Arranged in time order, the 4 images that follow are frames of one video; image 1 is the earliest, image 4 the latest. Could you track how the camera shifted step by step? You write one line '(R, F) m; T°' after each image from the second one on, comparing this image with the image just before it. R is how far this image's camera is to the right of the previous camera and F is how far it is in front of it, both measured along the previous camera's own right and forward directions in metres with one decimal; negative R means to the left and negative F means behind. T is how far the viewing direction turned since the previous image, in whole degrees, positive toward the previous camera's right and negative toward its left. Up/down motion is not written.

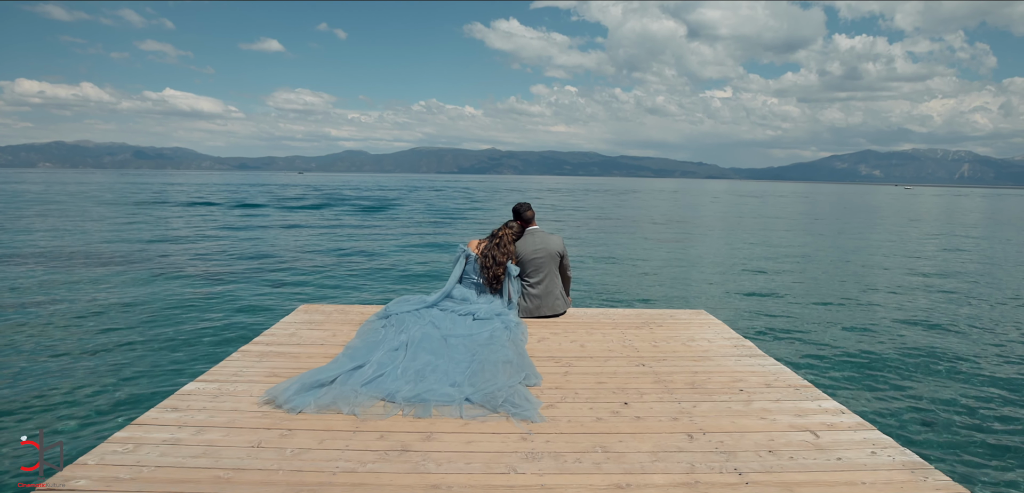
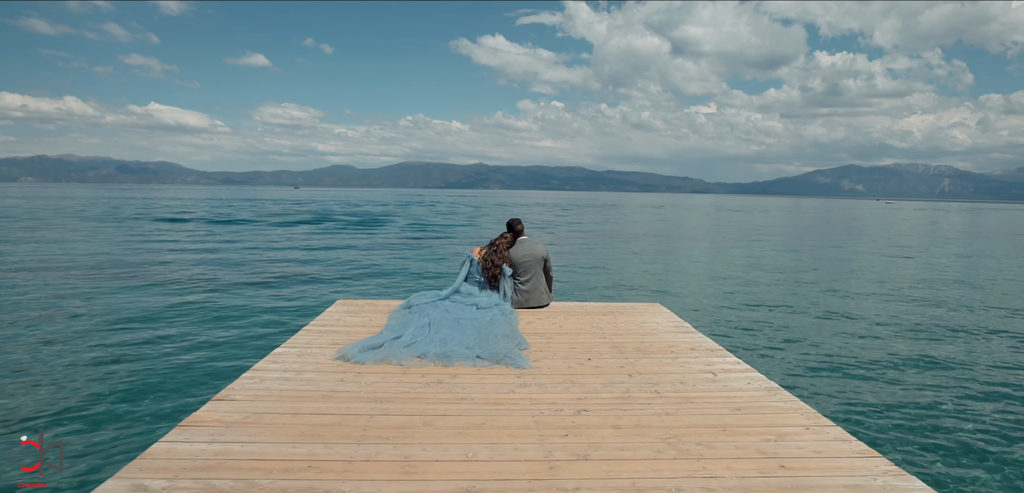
(-0.1, -1.7) m; +1°
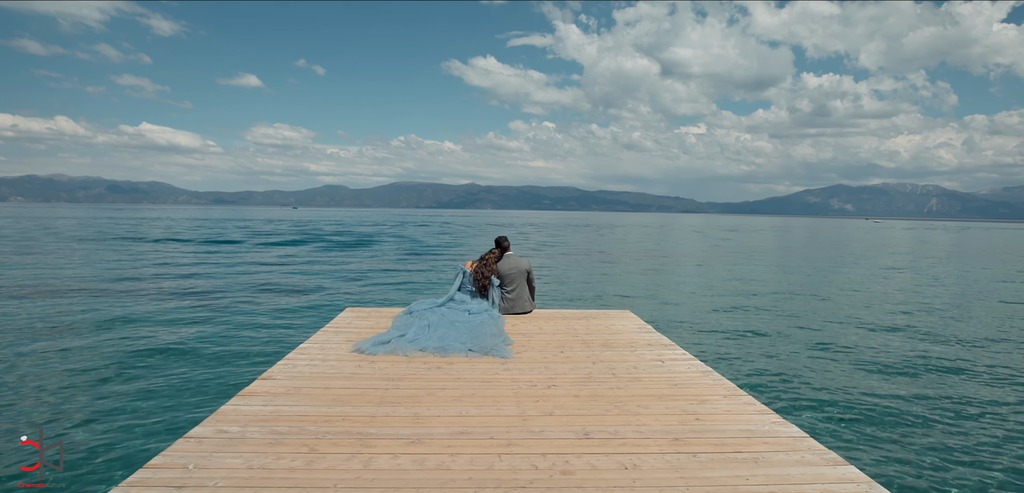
(+0.1, -1.2) m; +1°
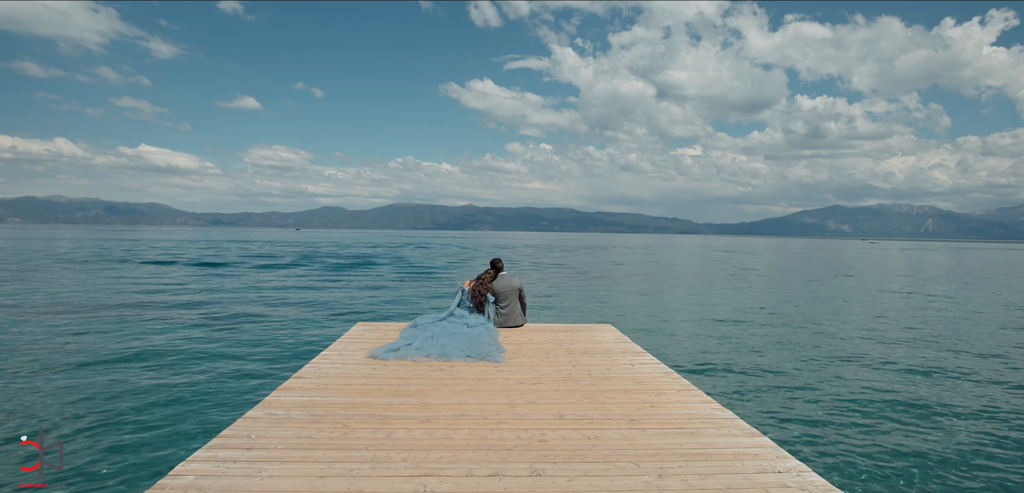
(+0.1, -1.2) m; 0°
